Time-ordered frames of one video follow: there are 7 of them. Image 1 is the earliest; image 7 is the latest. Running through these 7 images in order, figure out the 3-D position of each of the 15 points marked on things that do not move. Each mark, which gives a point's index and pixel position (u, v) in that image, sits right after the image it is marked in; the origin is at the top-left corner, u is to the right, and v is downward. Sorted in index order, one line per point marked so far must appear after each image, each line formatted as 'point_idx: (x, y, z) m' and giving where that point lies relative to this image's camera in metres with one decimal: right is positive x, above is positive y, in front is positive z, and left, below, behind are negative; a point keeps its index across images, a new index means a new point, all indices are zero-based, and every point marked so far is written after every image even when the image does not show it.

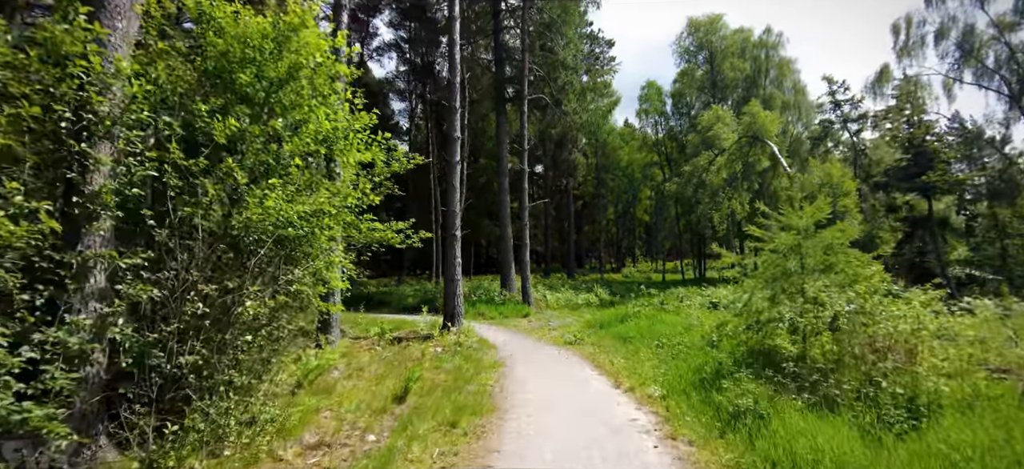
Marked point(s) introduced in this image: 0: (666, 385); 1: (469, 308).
0: (+2.1, -2.1, +6.6) m
1: (-1.5, -2.5, +16.7) m
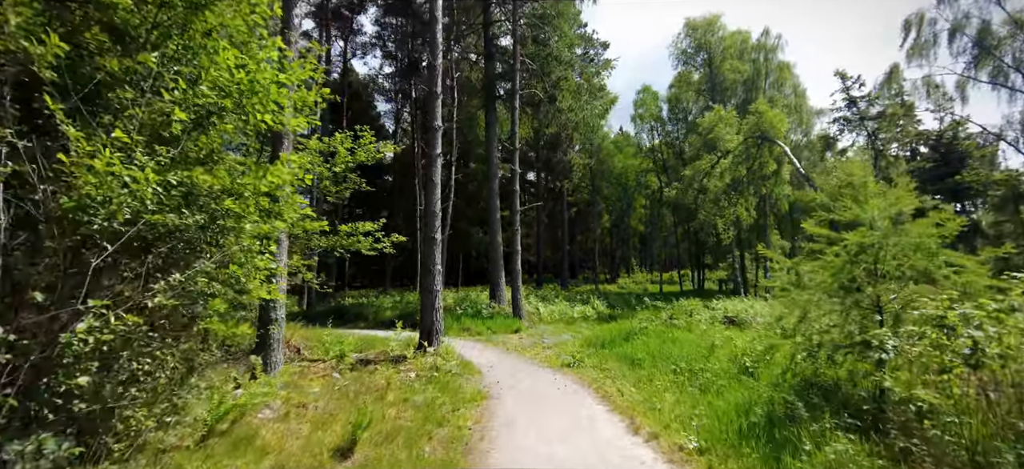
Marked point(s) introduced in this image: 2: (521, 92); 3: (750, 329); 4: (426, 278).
0: (+1.9, -2.0, +4.9) m
1: (-1.8, -2.7, +15.0) m
2: (+0.3, +5.6, +19.0) m
3: (+5.2, -2.1, +10.6) m
4: (-1.8, -1.0, +10.2) m
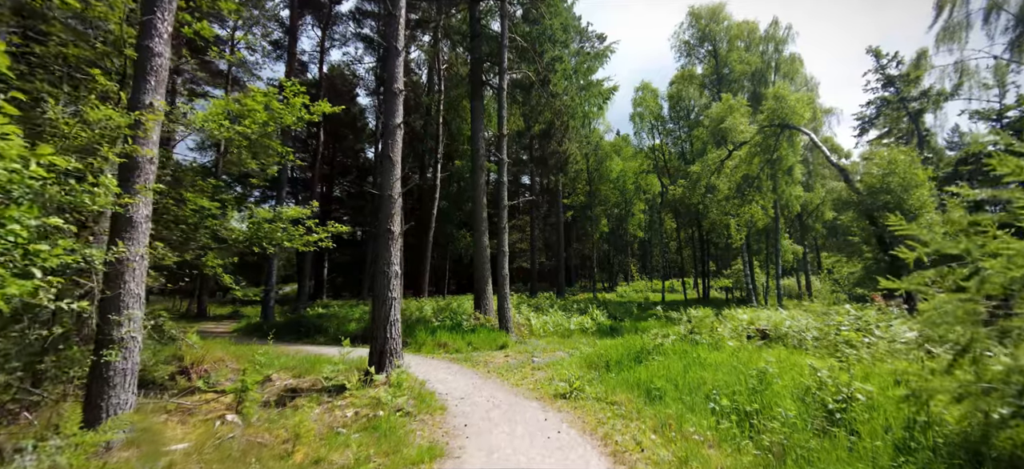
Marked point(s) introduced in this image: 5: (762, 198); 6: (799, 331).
0: (+1.6, -1.8, +2.6) m
1: (-2.2, -2.7, +12.6) m
2: (-0.1, +5.6, +16.8) m
3: (+4.9, -2.0, +8.3) m
4: (-2.2, -0.8, +7.9) m
5: (+10.1, +1.5, +19.6) m
6: (+5.3, -1.8, +8.9) m
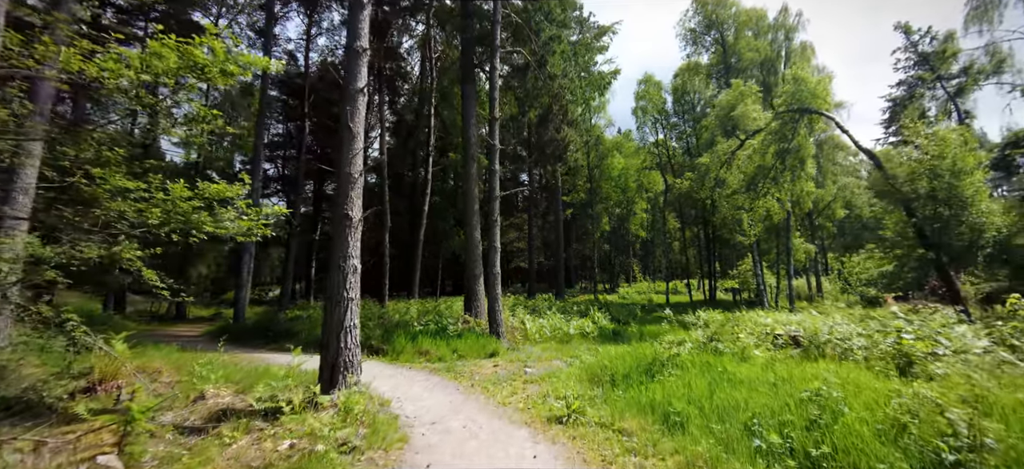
0: (+1.4, -1.6, +1.2) m
1: (-2.4, -2.5, +11.2) m
2: (-0.3, +5.7, +15.4) m
3: (+4.7, -1.8, +6.8) m
4: (-2.4, -0.6, +6.4) m
5: (+9.9, +1.6, +18.2) m
6: (+5.0, -1.6, +7.4) m
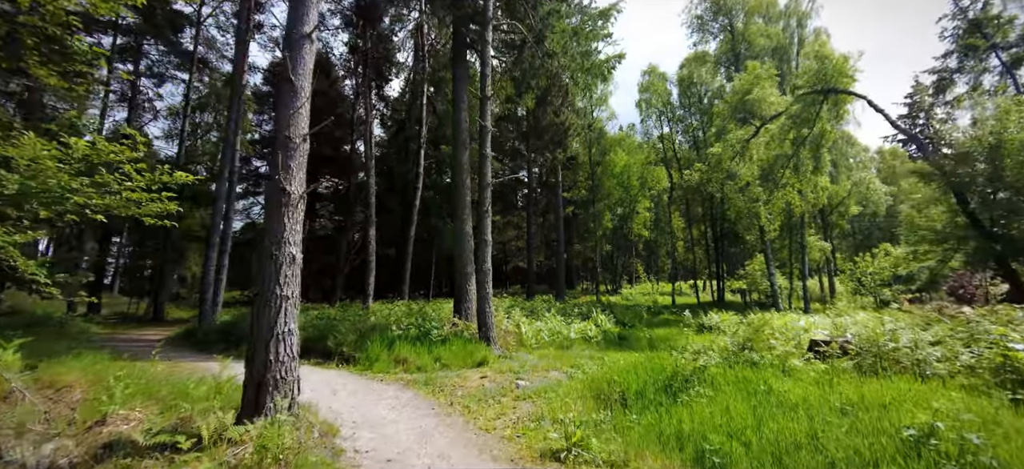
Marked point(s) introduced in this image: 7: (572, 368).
0: (+1.2, -1.3, -0.3) m
1: (-2.6, -2.3, +9.7) m
2: (-0.5, +5.9, +14.0) m
3: (+4.5, -1.6, +5.4) m
4: (-2.5, -0.4, +5.0) m
5: (+9.8, +1.8, +16.7) m
6: (+4.9, -1.4, +6.0) m
7: (+1.1, -2.5, +9.0) m
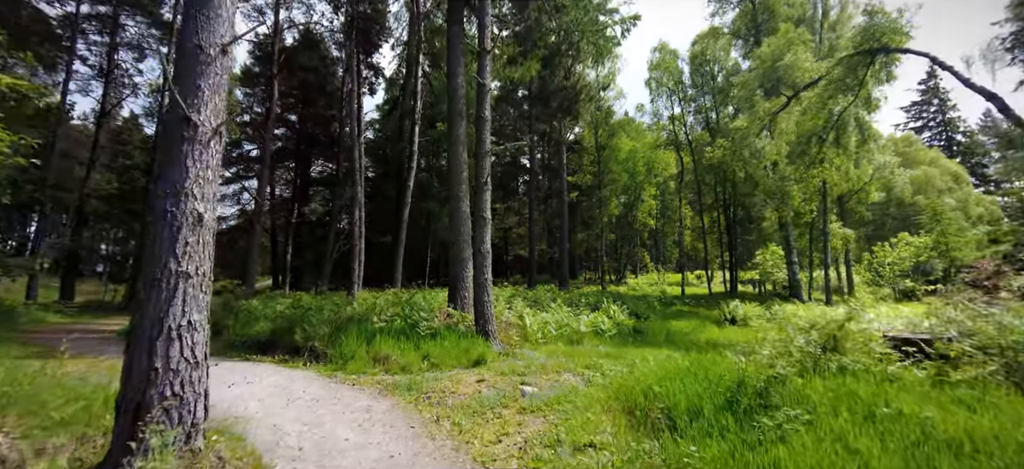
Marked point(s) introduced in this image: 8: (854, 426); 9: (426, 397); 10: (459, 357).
0: (+1.3, -1.1, -1.9) m
1: (-2.5, -1.8, +8.1) m
2: (-0.4, +6.4, +12.2) m
3: (+4.5, -1.2, +3.8) m
4: (-2.5, 0.0, +3.4) m
5: (+9.8, +2.3, +15.0) m
6: (+4.9, -1.0, +4.4) m
7: (+1.2, -2.0, +7.4) m
8: (+2.4, -1.3, +3.4) m
9: (-1.1, -2.1, +6.2) m
10: (-0.9, -2.0, +8.0) m
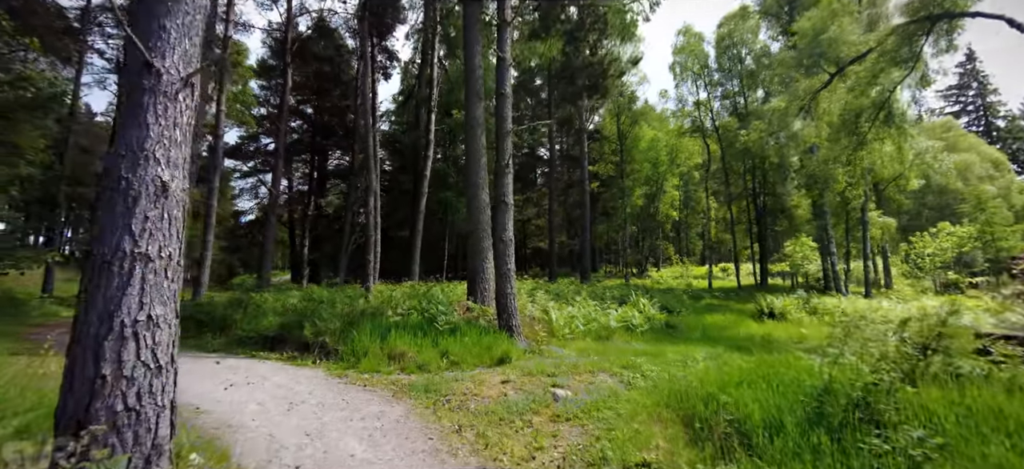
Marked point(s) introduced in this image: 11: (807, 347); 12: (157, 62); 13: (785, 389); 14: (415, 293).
0: (+1.3, -1.0, -2.7) m
1: (-2.1, -1.6, +7.5) m
2: (+0.1, +6.7, +11.4) m
3: (+4.8, -1.0, +2.9) m
4: (-2.2, +0.1, +2.7) m
5: (+10.4, +2.6, +13.9) m
6: (+5.2, -0.8, +3.4) m
7: (+1.5, -1.8, +6.6) m
8: (+2.7, -1.1, +2.6) m
9: (-0.7, -1.9, +5.5) m
10: (-0.5, -1.8, +7.3) m
11: (+3.2, -1.2, +5.2) m
12: (-2.1, +1.1, +2.9) m
13: (+2.2, -1.2, +4.0) m
14: (-2.2, -1.3, +11.1) m
